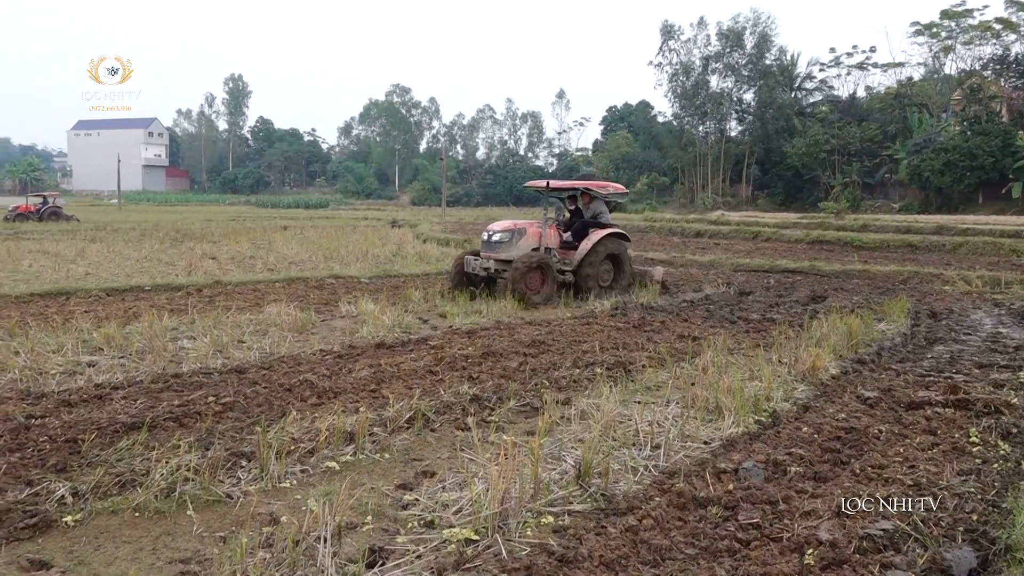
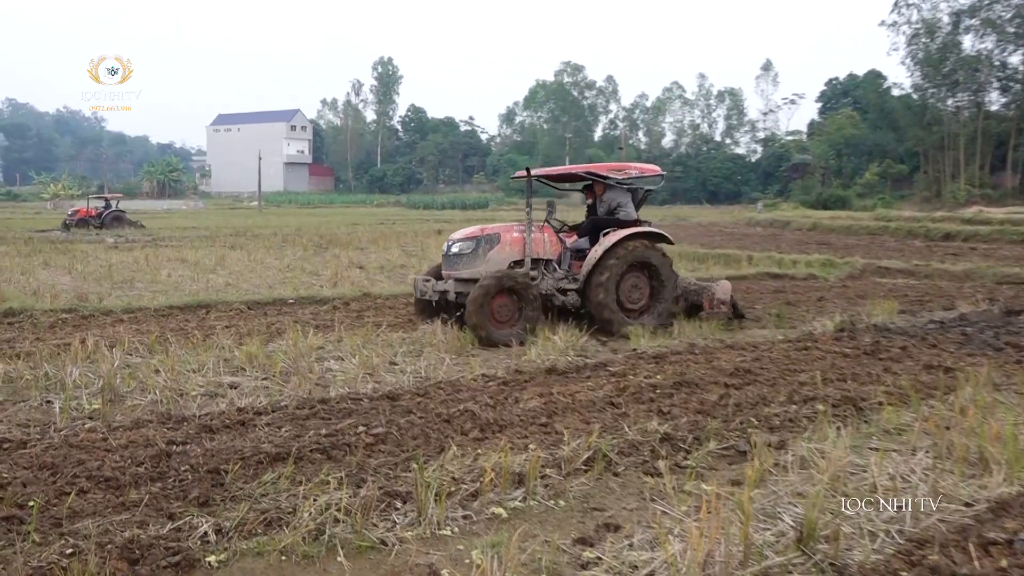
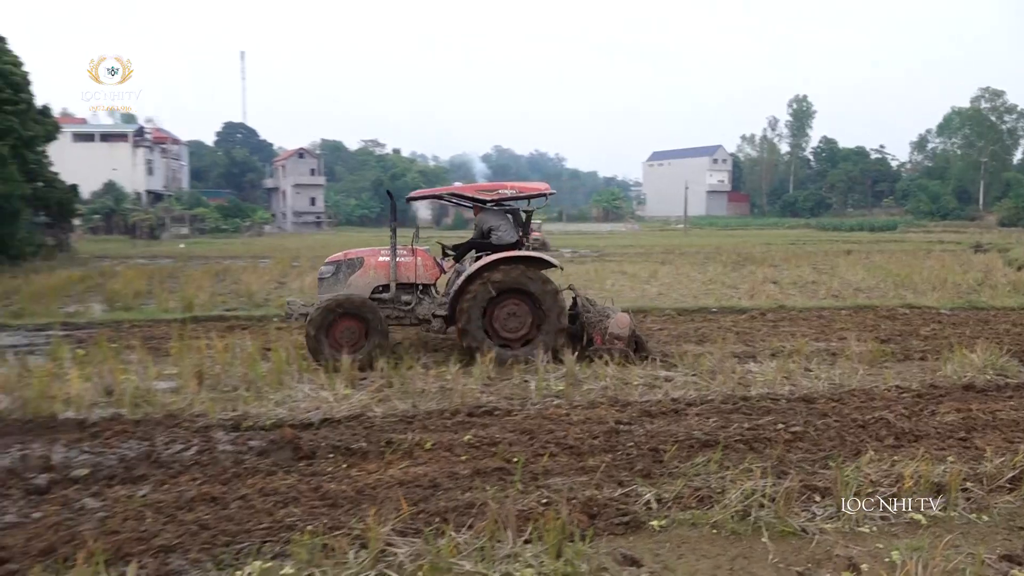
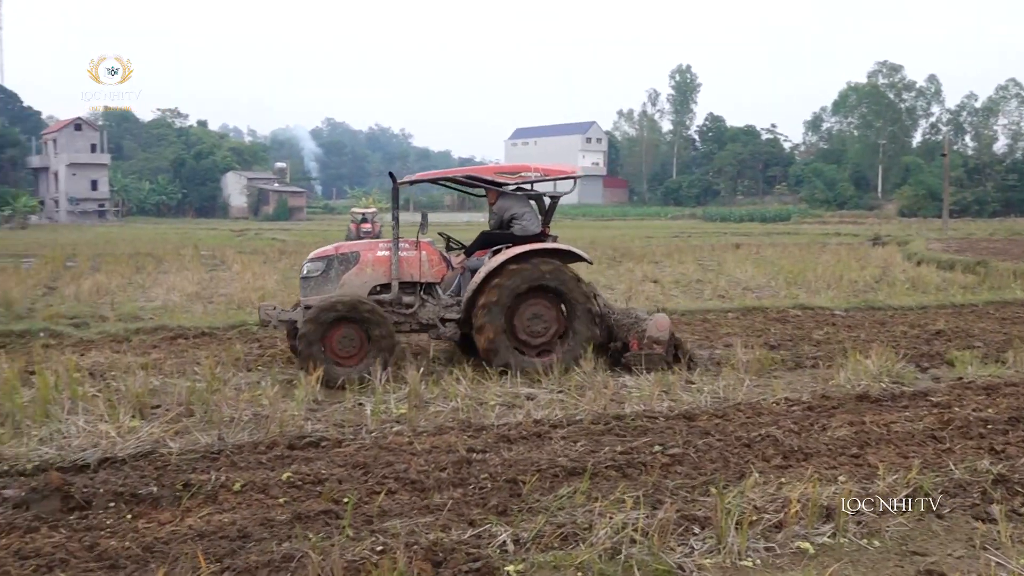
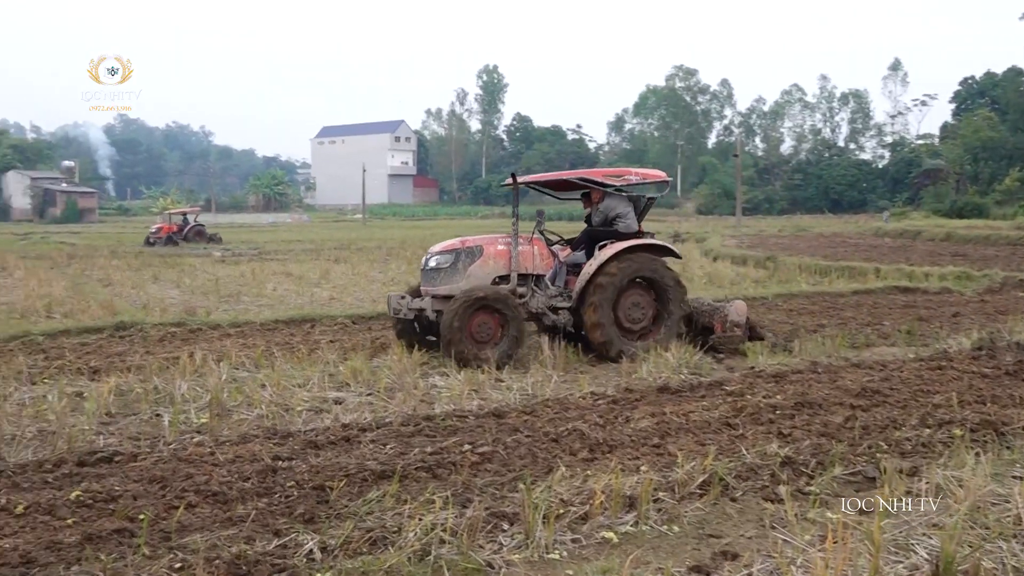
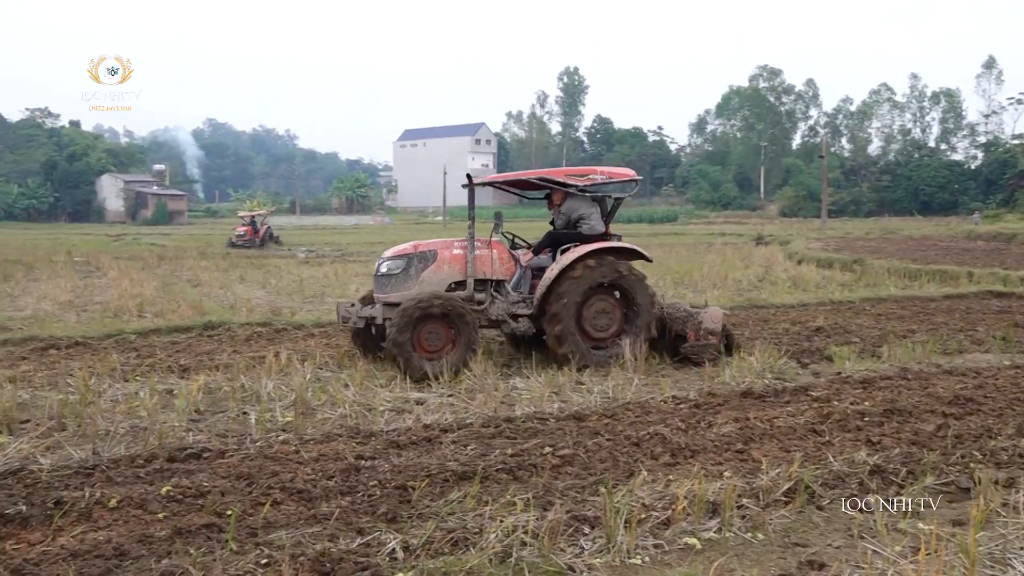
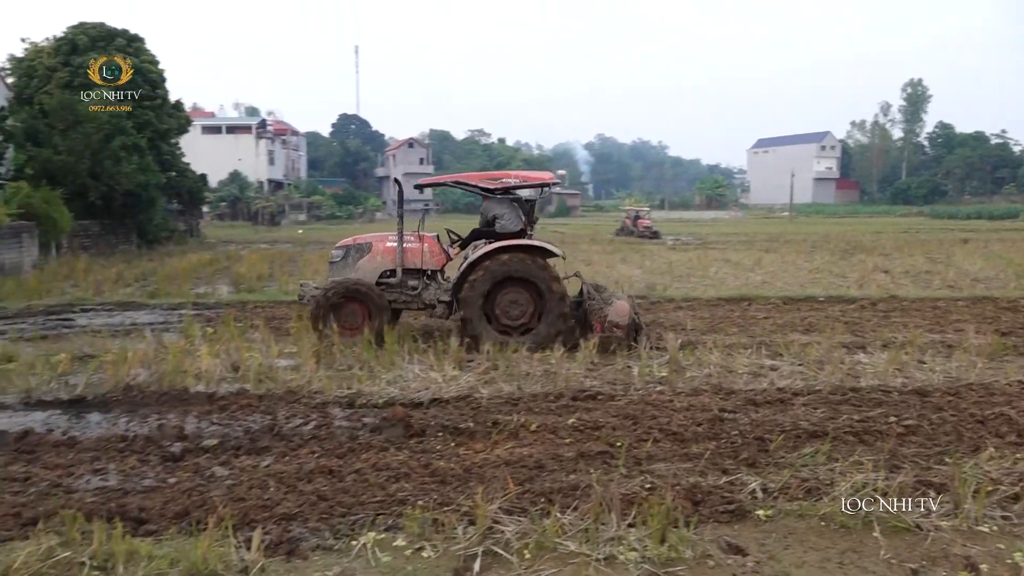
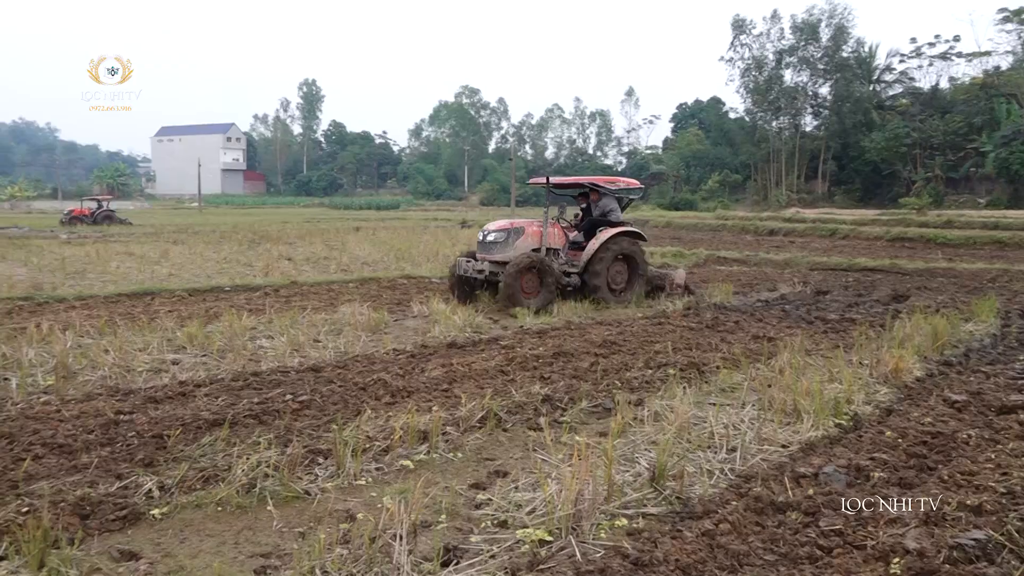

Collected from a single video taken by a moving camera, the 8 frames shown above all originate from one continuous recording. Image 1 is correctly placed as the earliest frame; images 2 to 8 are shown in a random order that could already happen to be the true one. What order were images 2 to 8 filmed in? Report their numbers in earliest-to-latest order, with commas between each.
8, 2, 5, 6, 4, 3, 7
